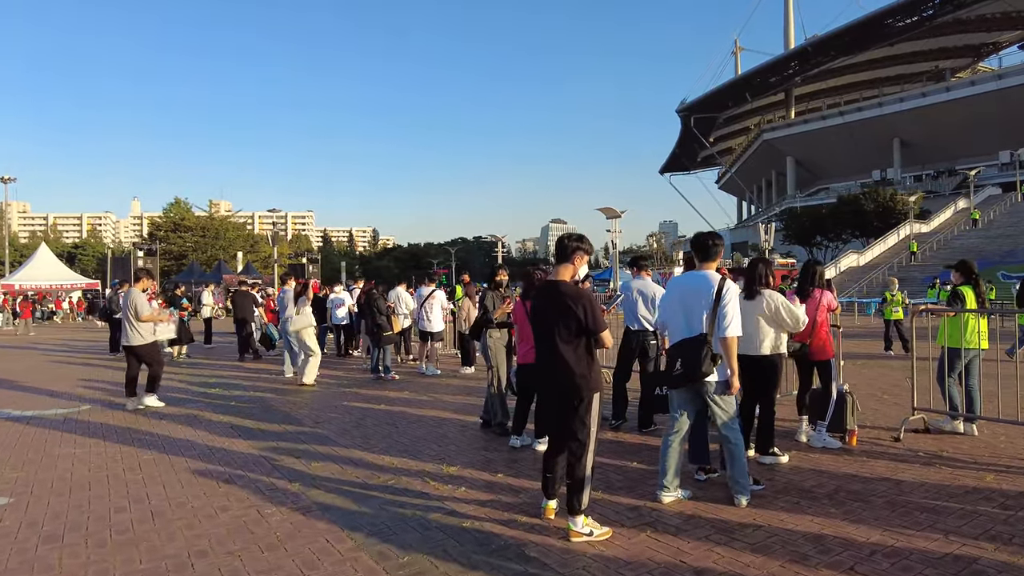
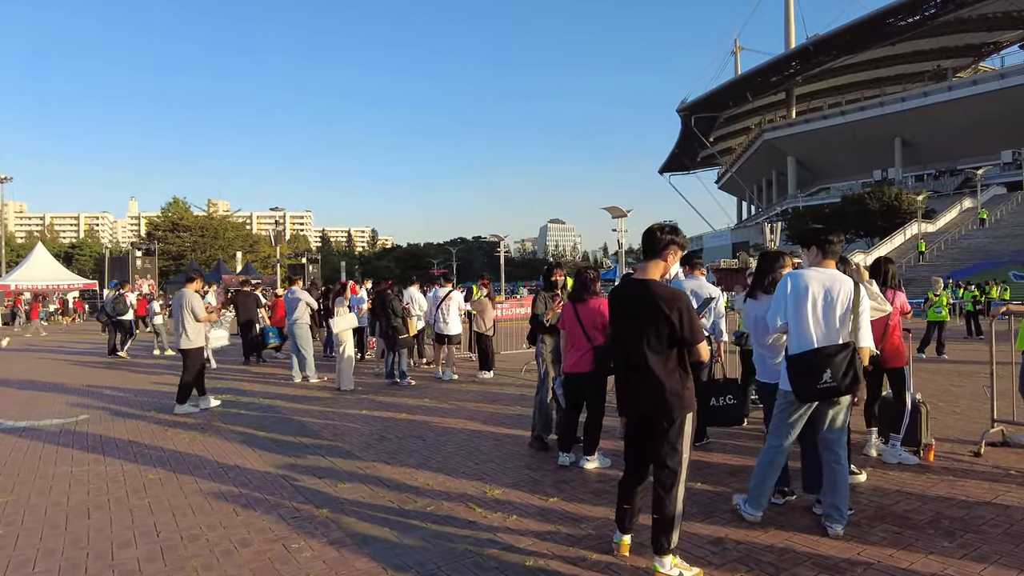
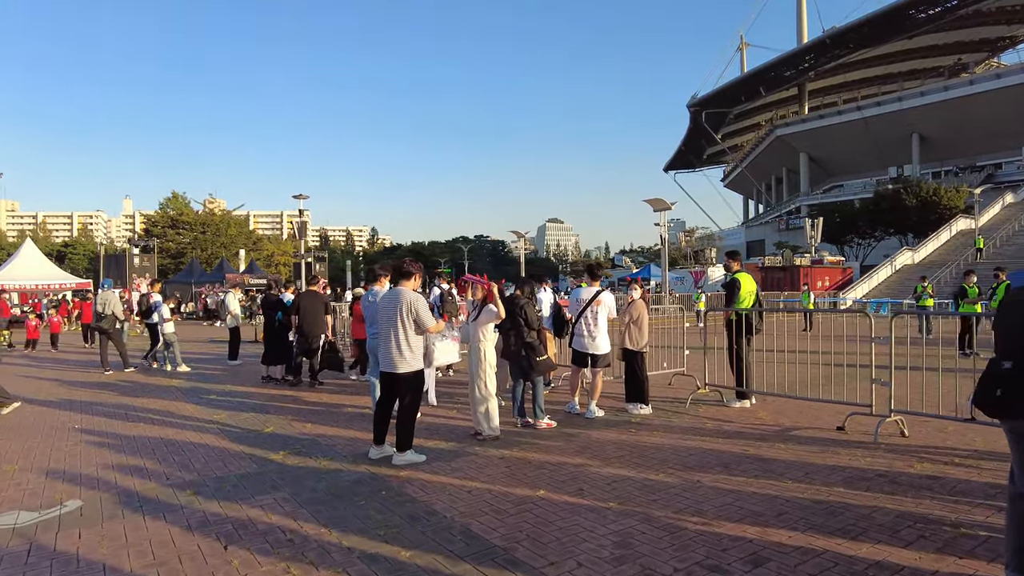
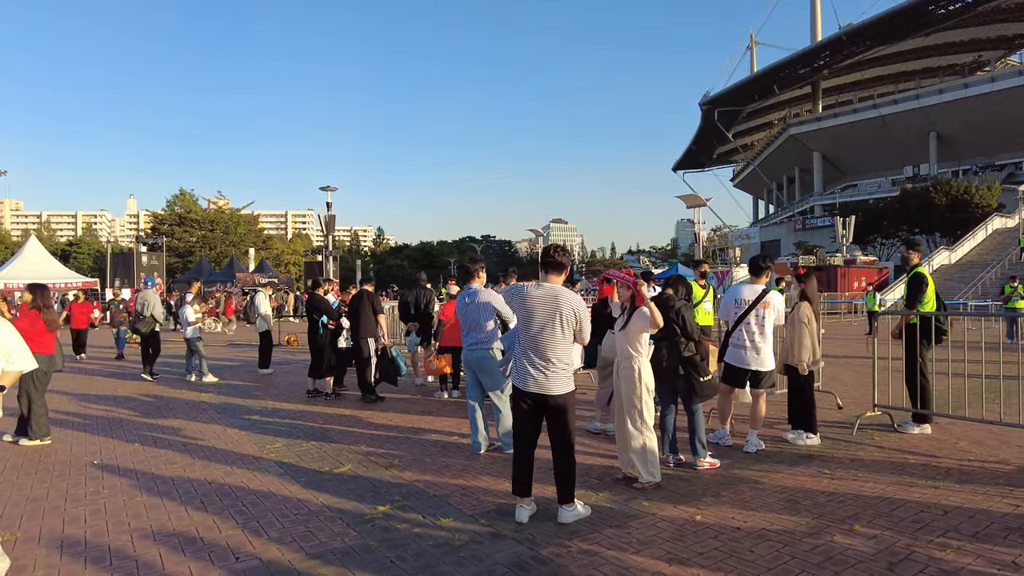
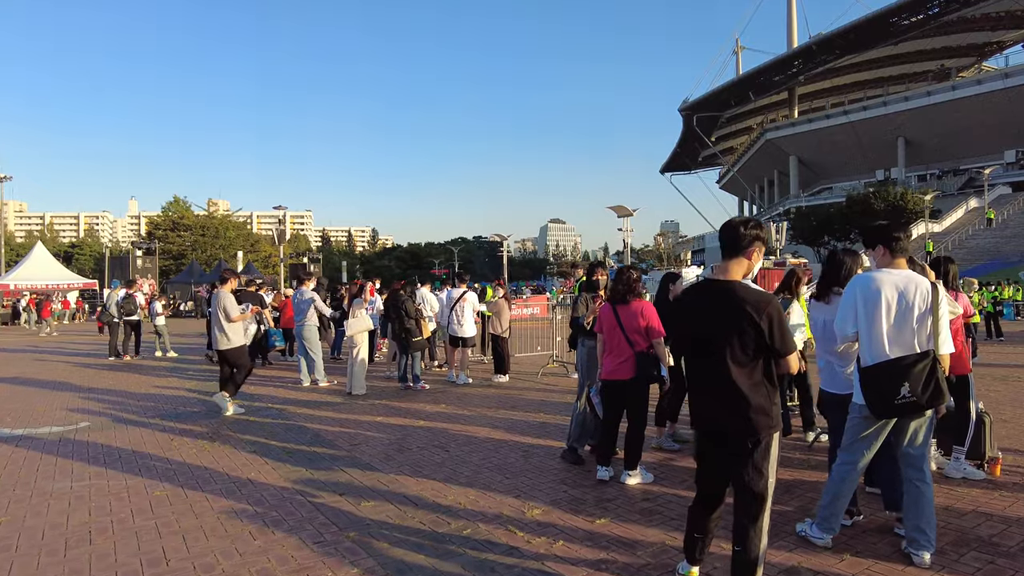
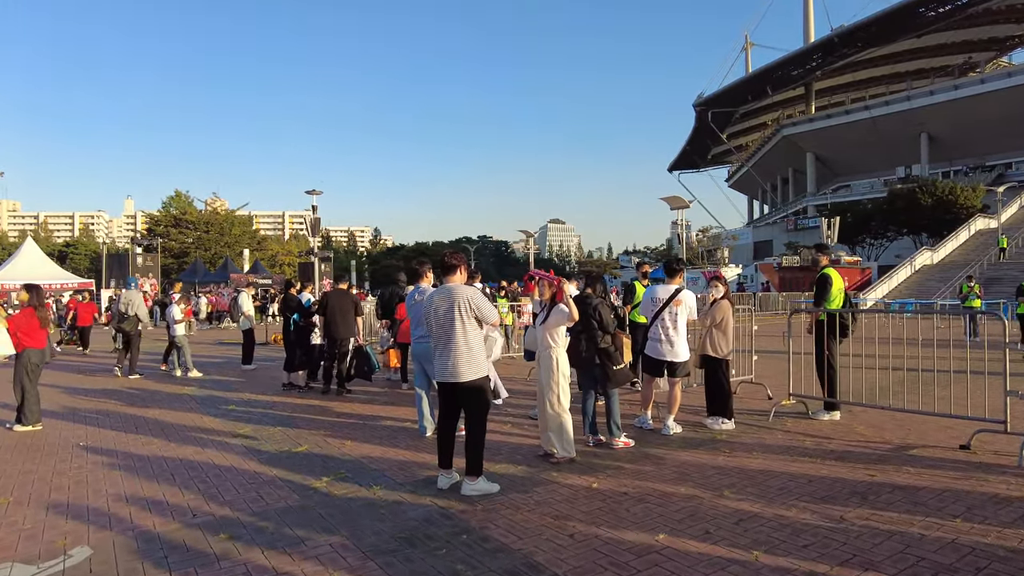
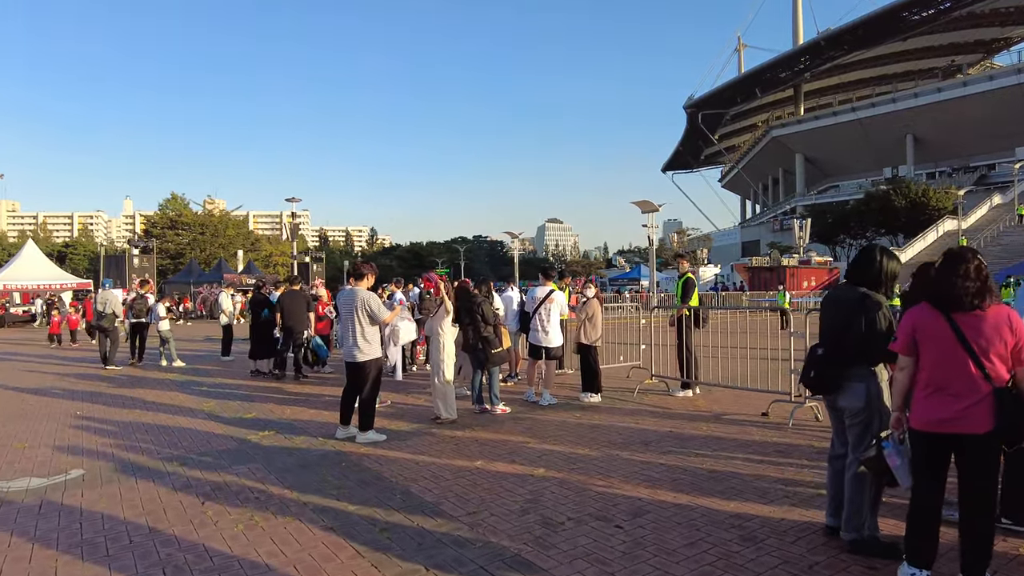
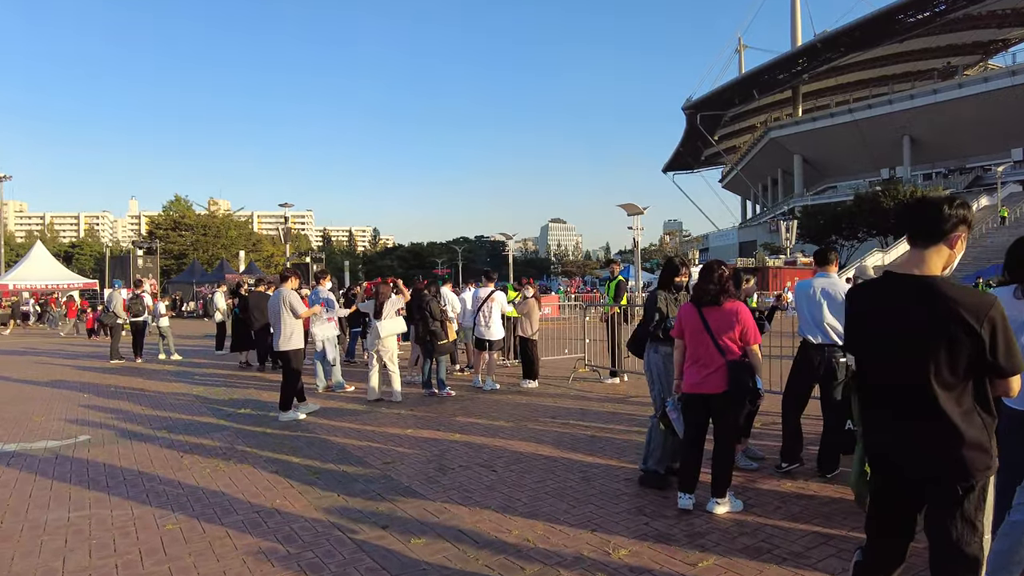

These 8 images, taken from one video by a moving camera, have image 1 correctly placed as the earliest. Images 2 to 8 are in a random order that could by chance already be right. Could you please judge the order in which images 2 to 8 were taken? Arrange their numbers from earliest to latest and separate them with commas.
2, 5, 8, 7, 3, 6, 4
